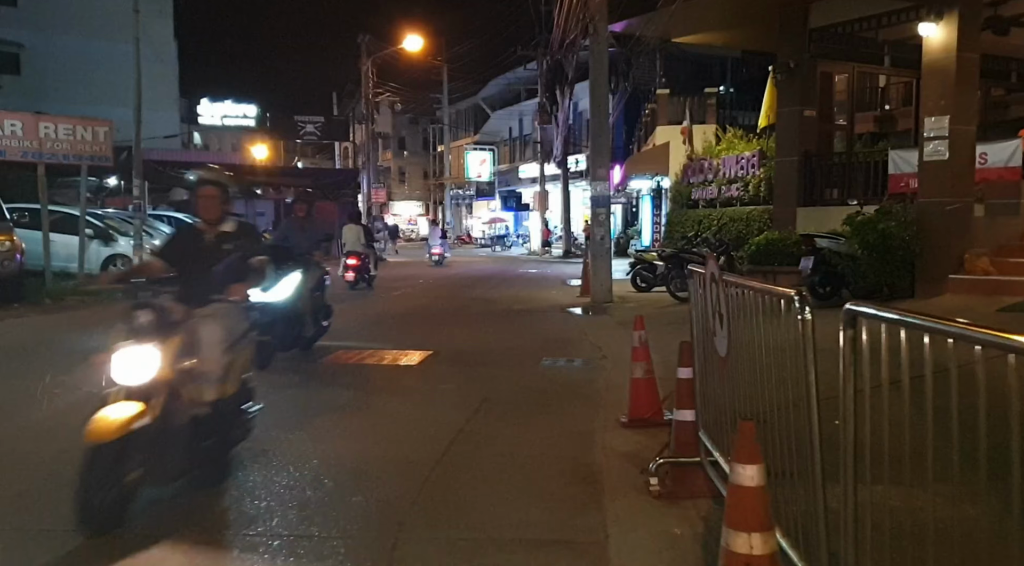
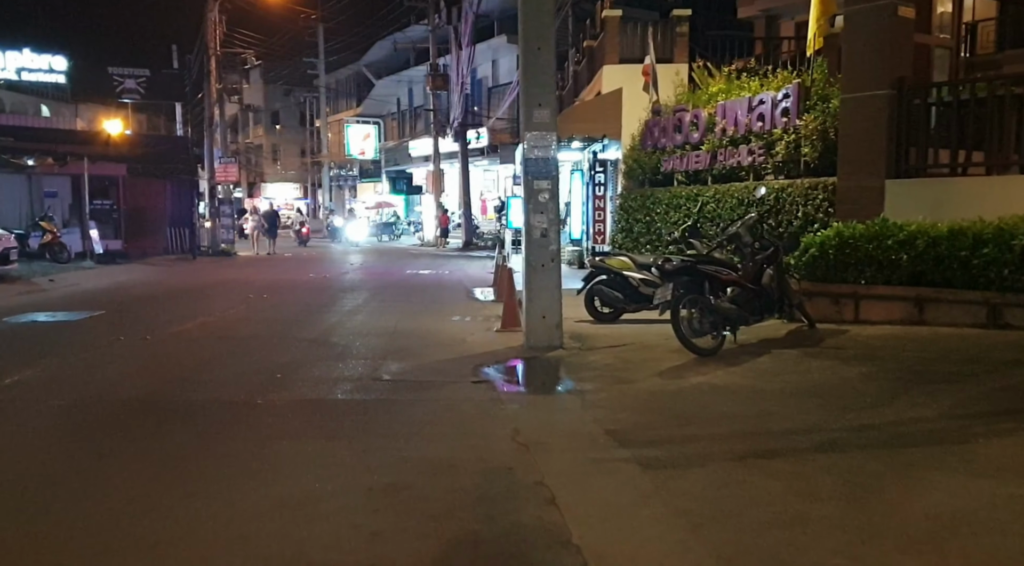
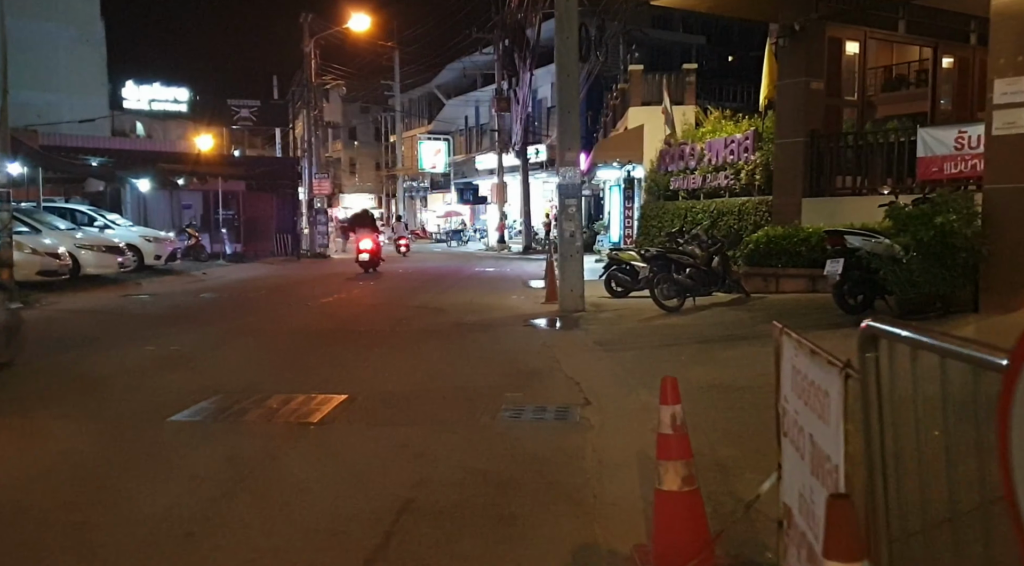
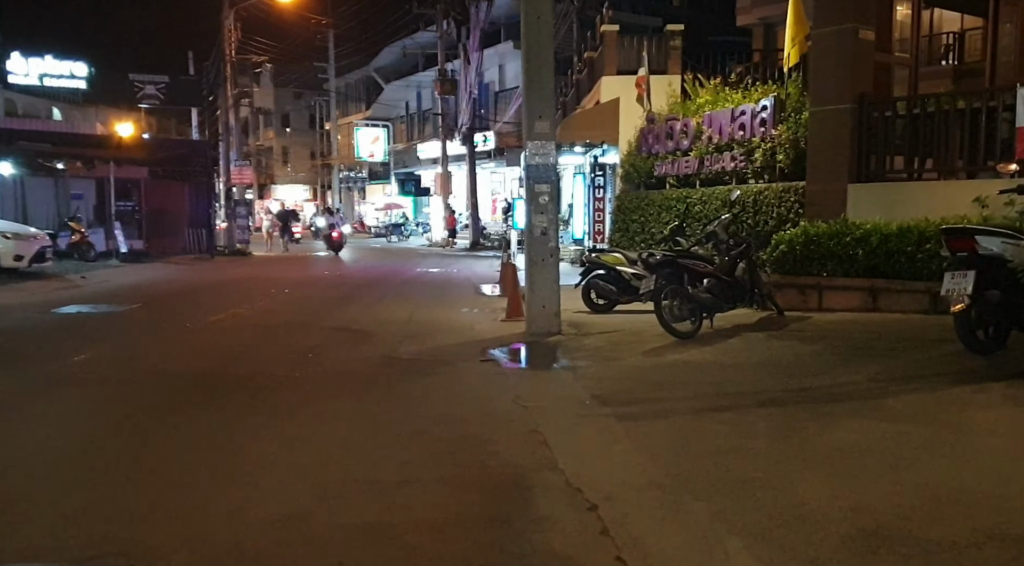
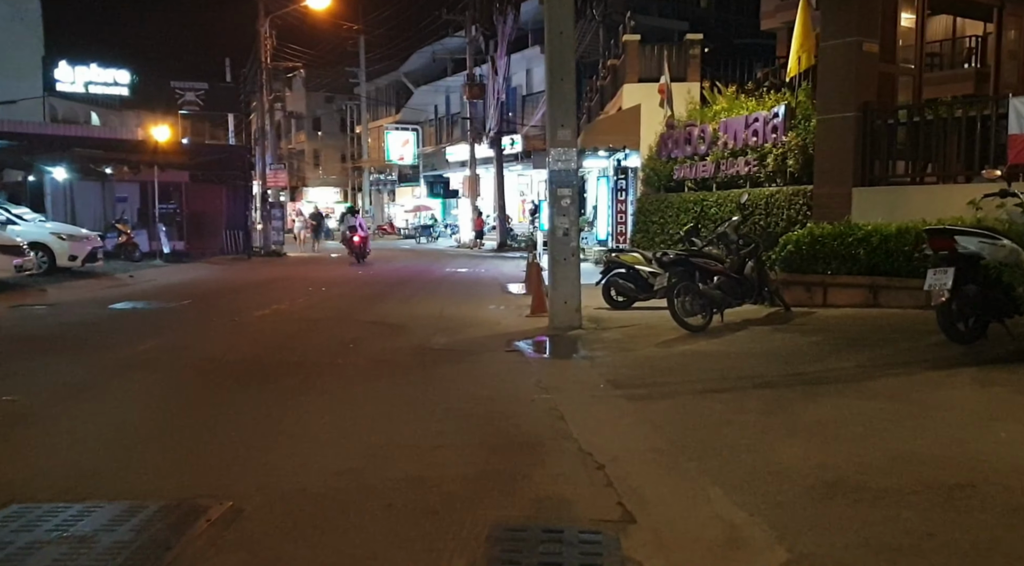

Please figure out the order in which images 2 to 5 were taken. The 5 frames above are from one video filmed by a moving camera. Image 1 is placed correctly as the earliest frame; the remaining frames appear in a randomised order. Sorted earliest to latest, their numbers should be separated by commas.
3, 5, 4, 2
